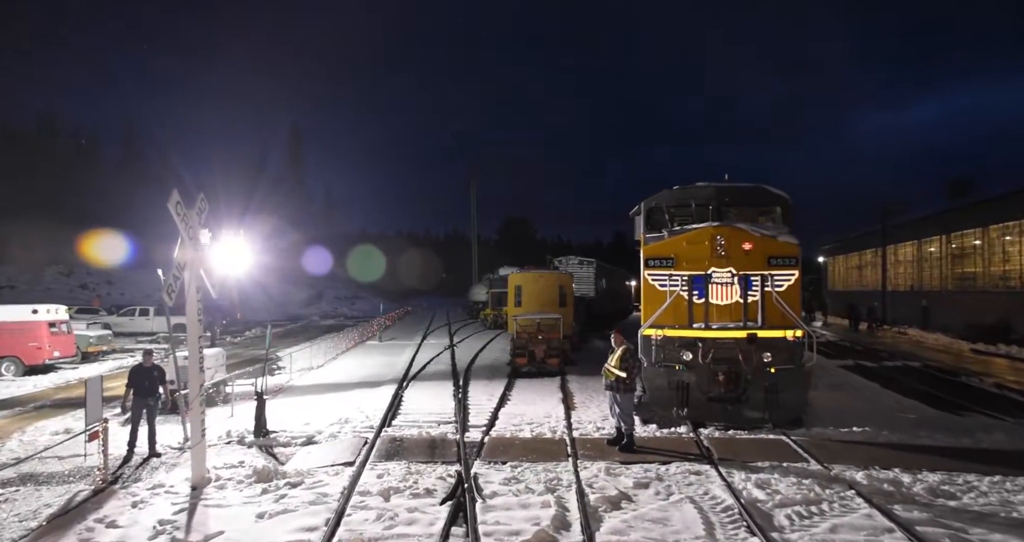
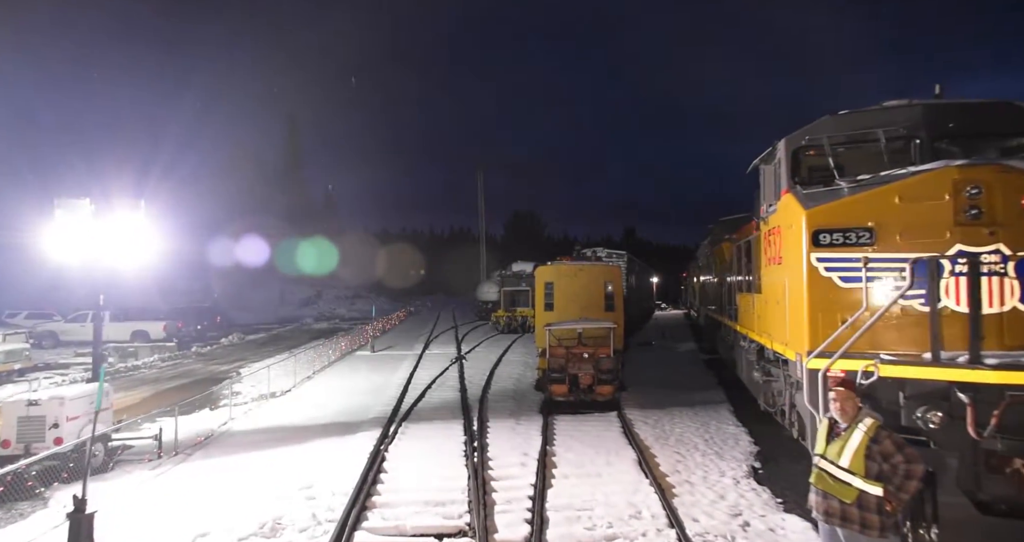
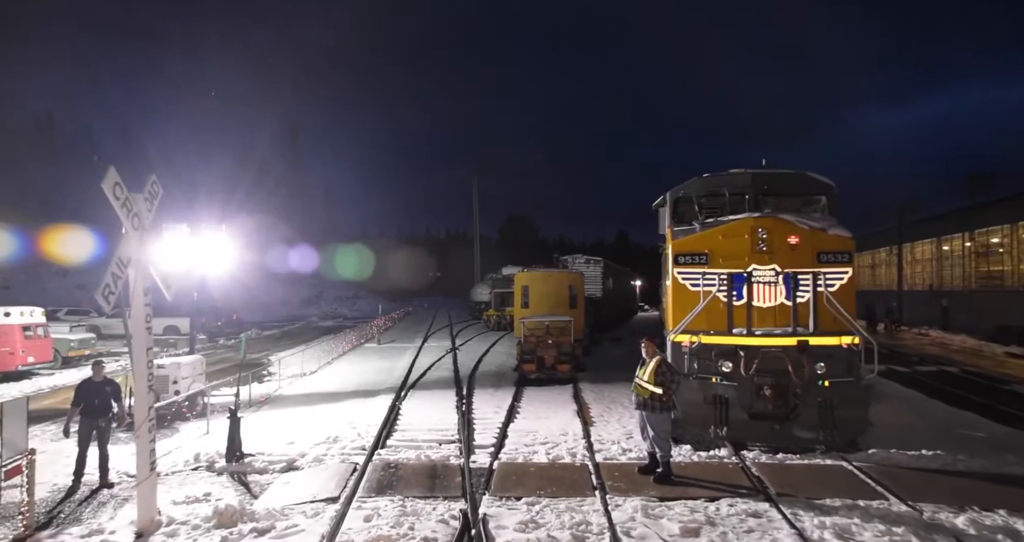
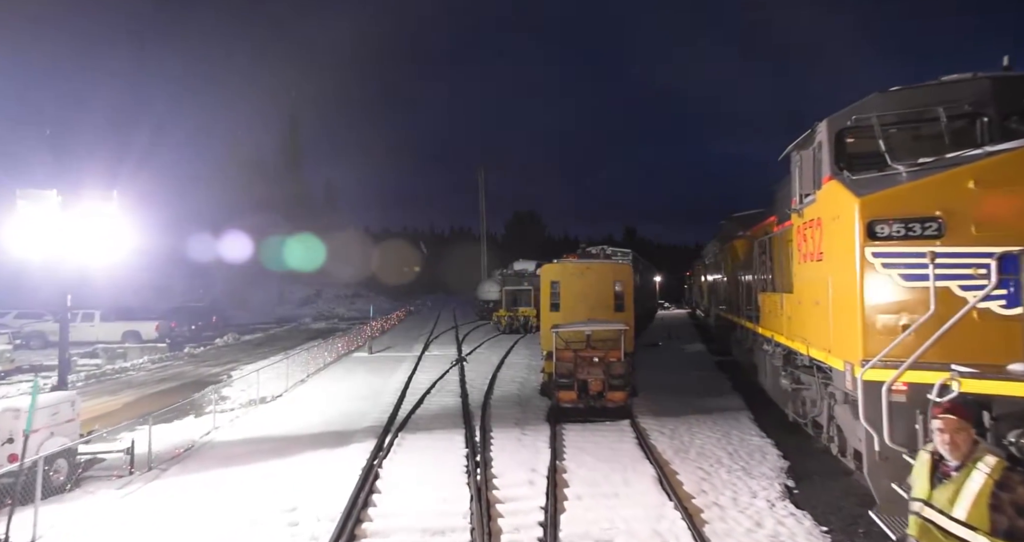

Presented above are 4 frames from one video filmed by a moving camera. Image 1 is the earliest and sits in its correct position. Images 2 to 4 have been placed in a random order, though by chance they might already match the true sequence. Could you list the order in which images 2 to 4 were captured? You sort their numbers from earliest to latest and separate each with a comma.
3, 2, 4
